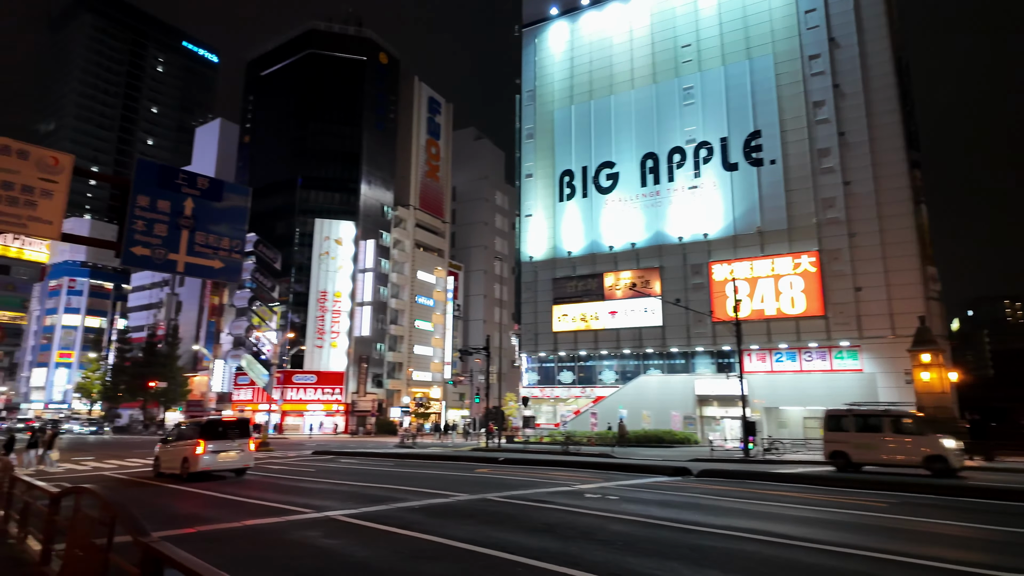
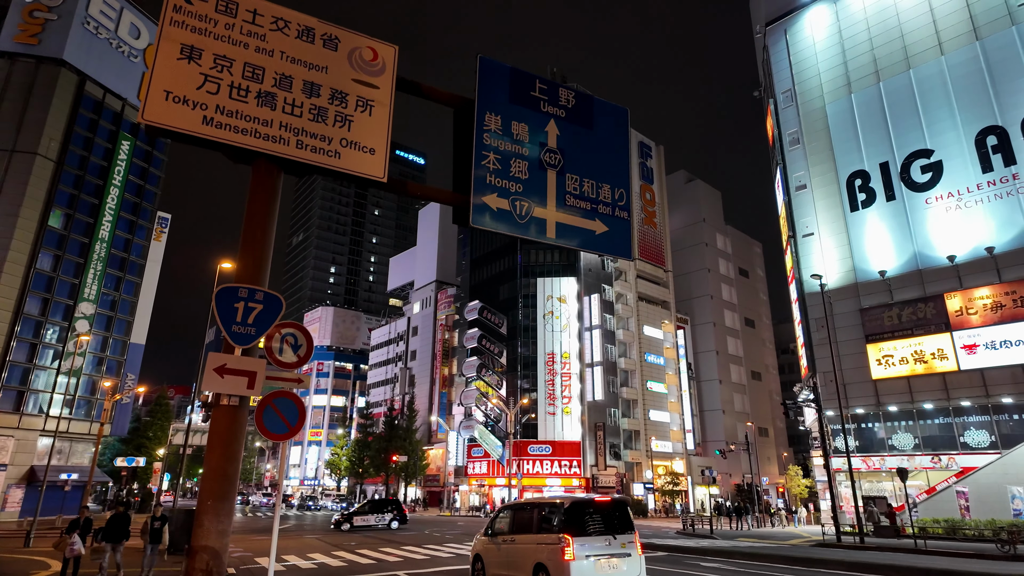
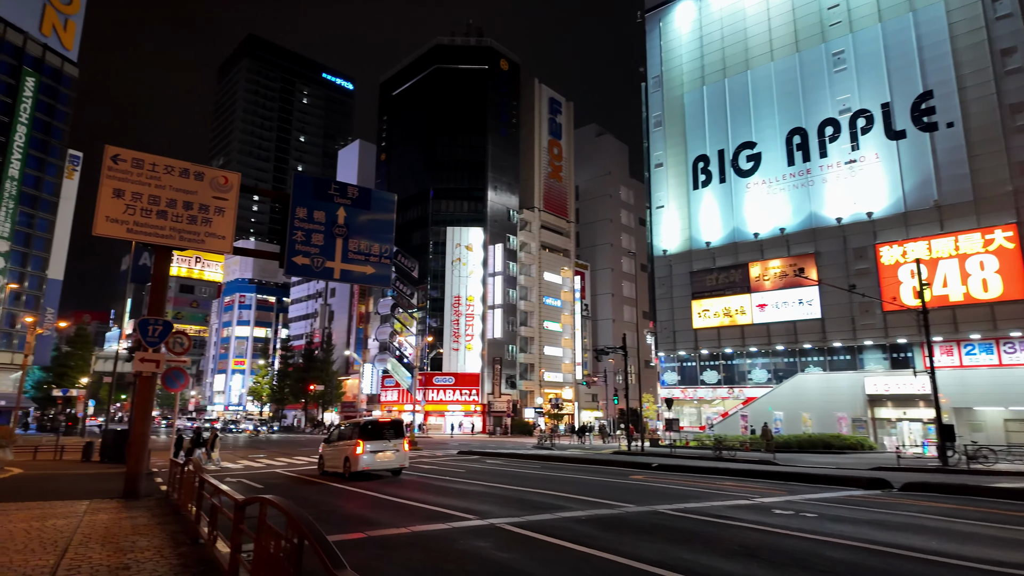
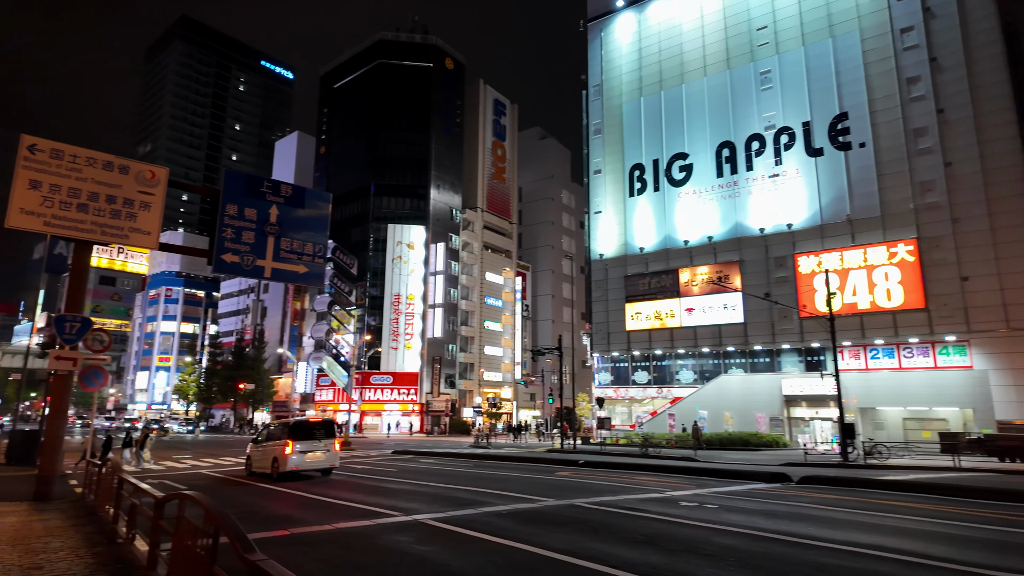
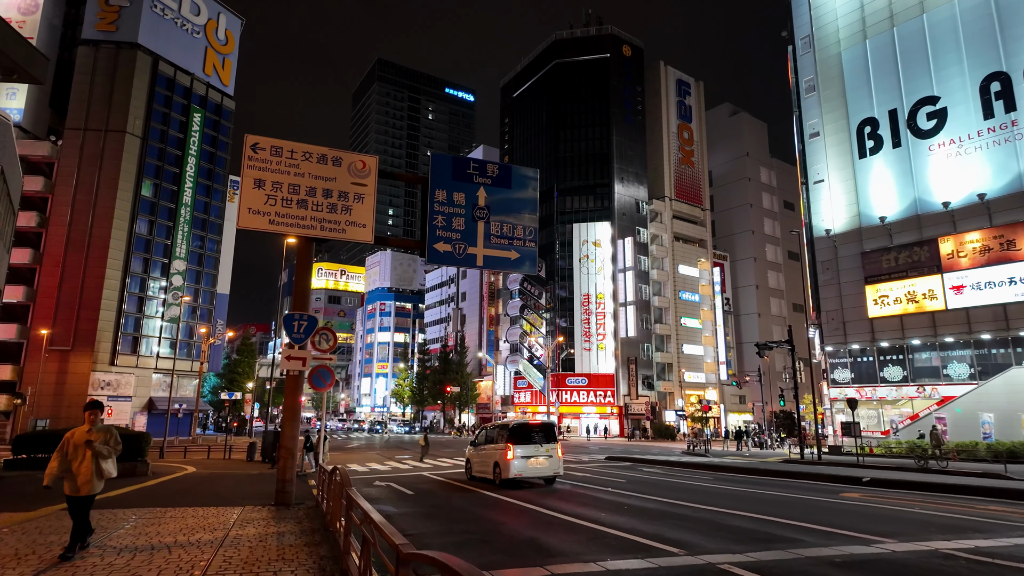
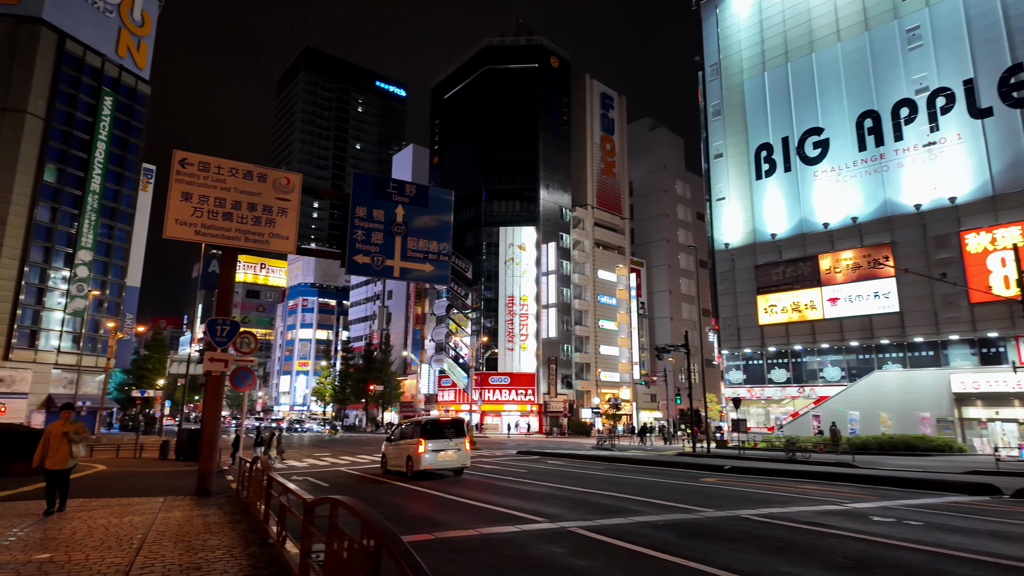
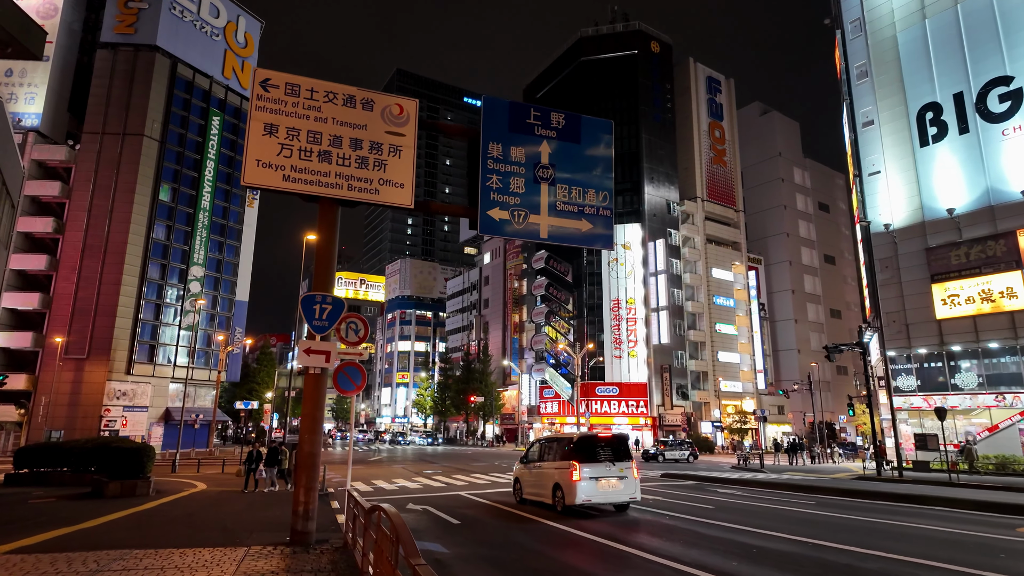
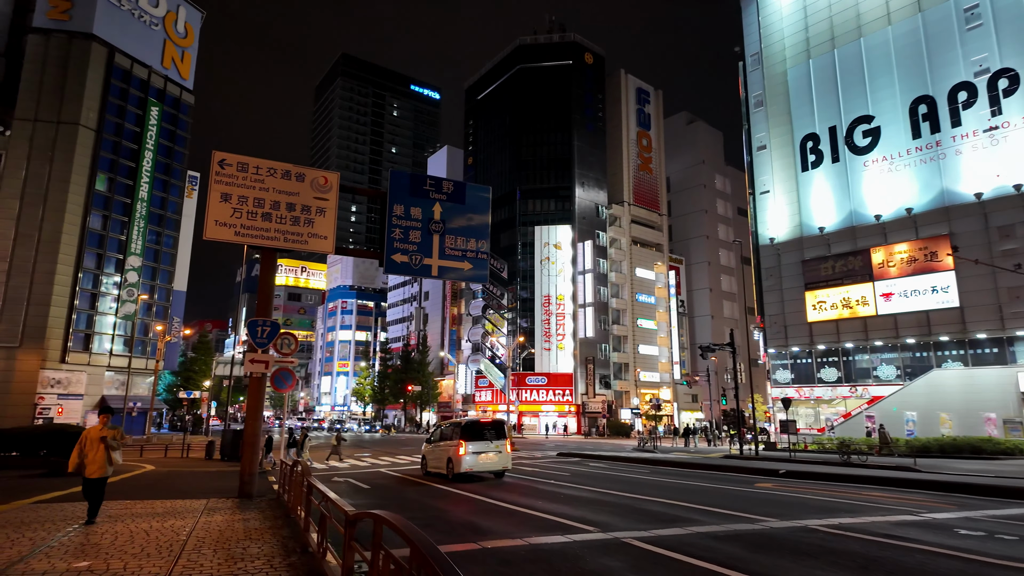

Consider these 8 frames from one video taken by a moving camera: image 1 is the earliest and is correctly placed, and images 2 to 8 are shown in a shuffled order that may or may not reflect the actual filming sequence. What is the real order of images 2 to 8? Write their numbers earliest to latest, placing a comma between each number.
4, 3, 6, 8, 5, 7, 2
